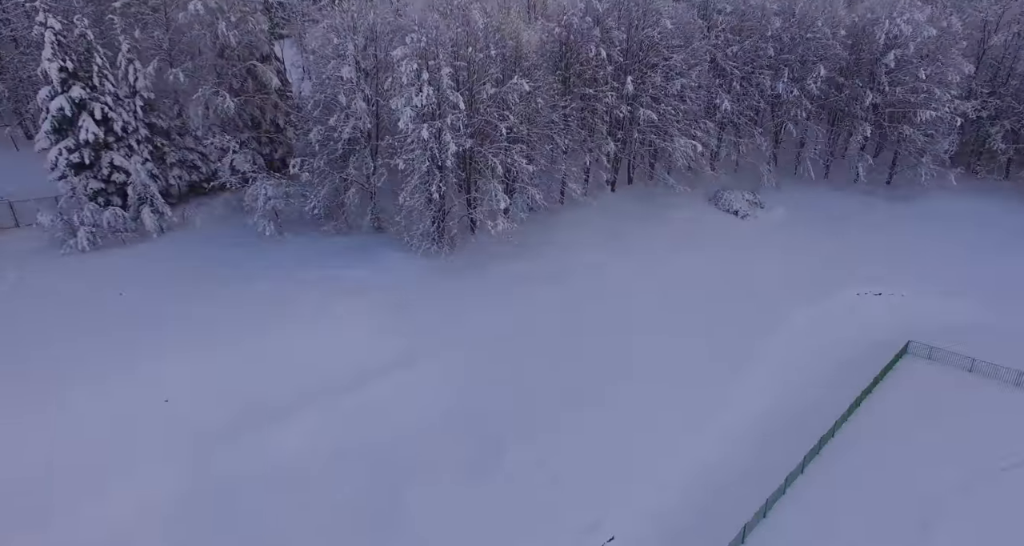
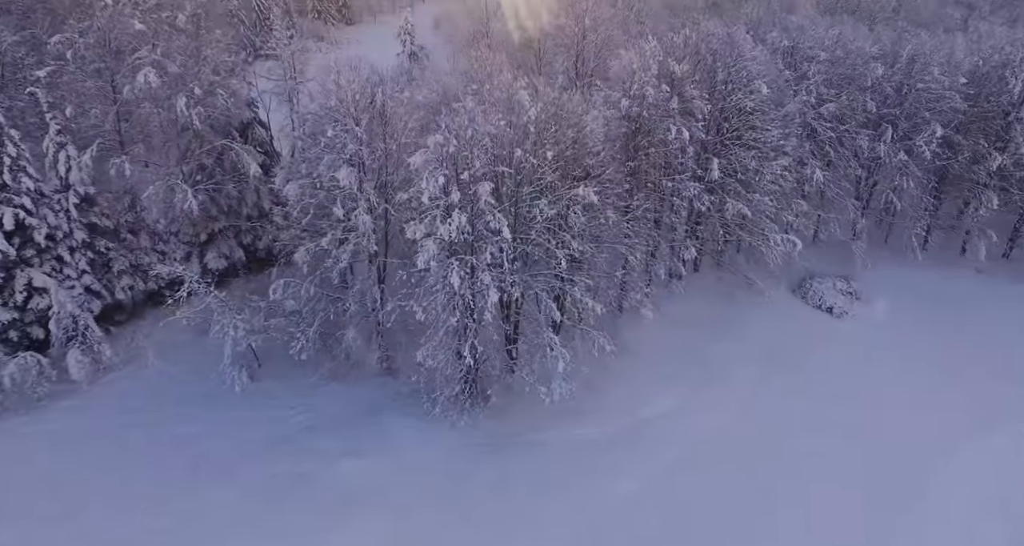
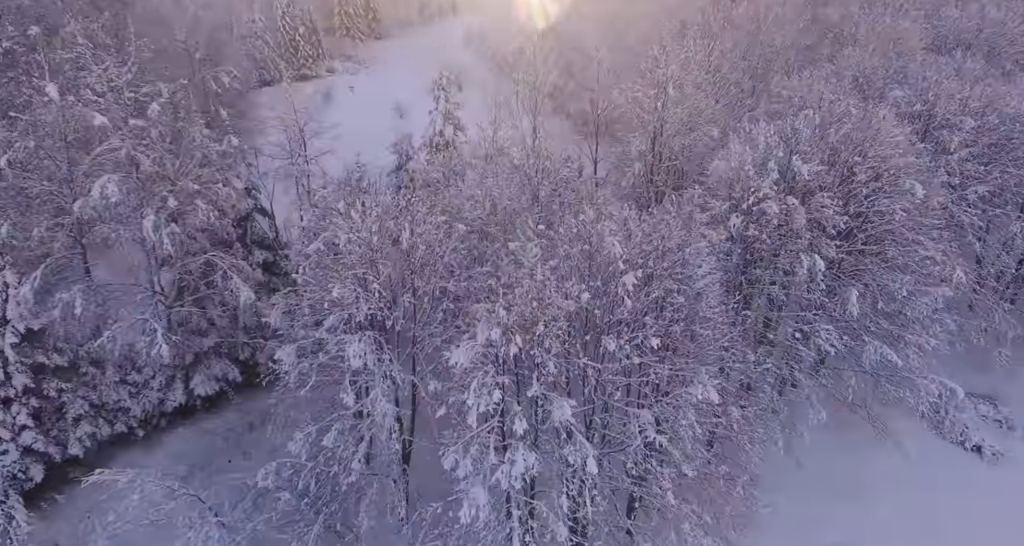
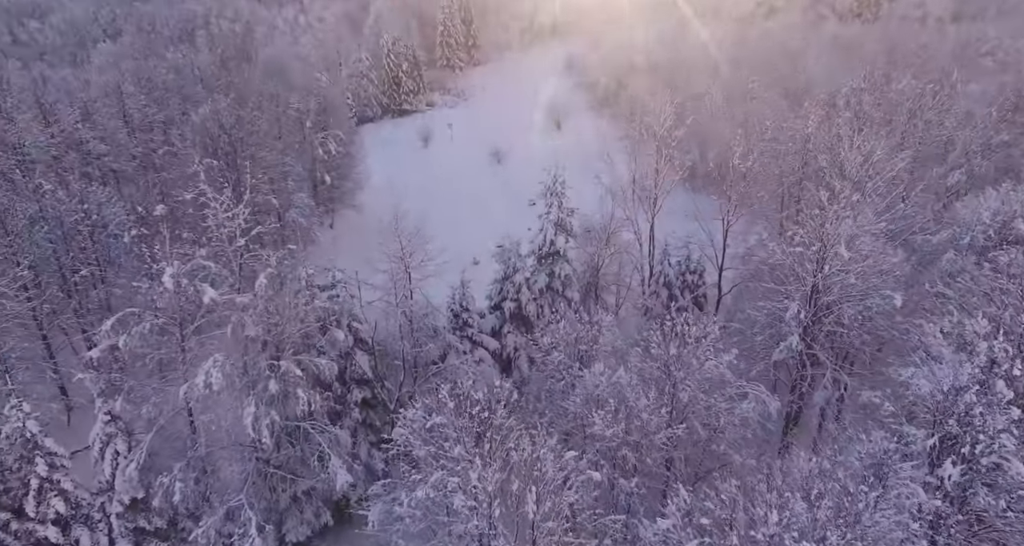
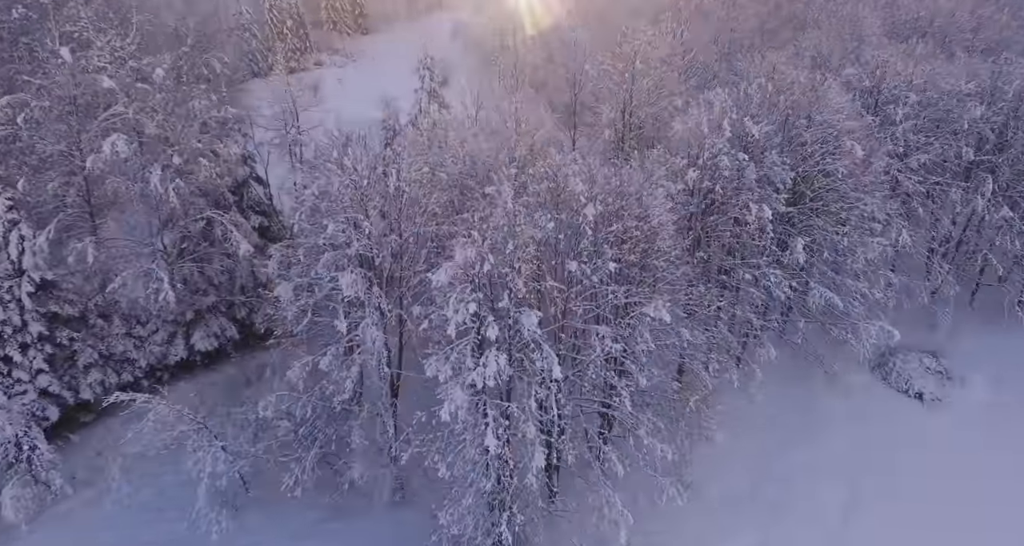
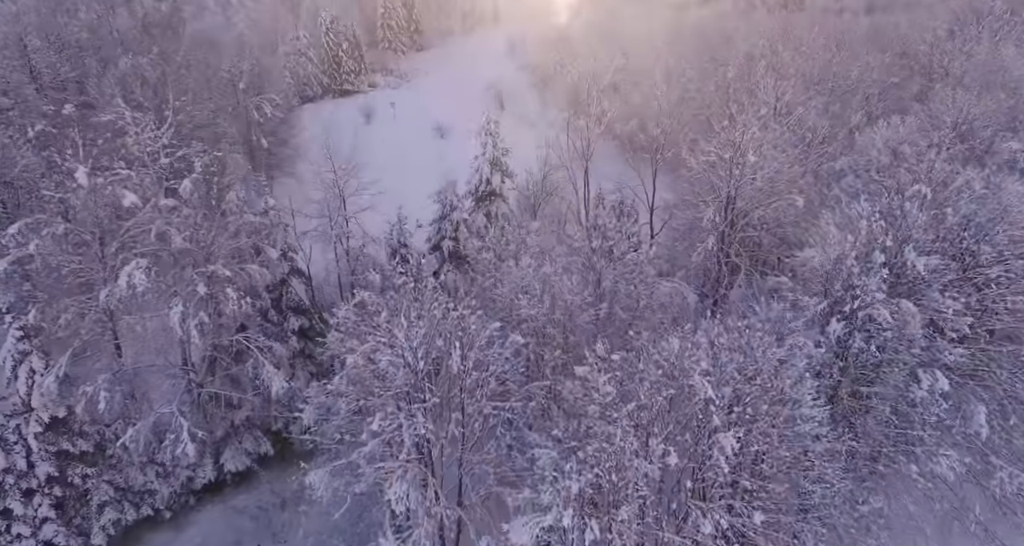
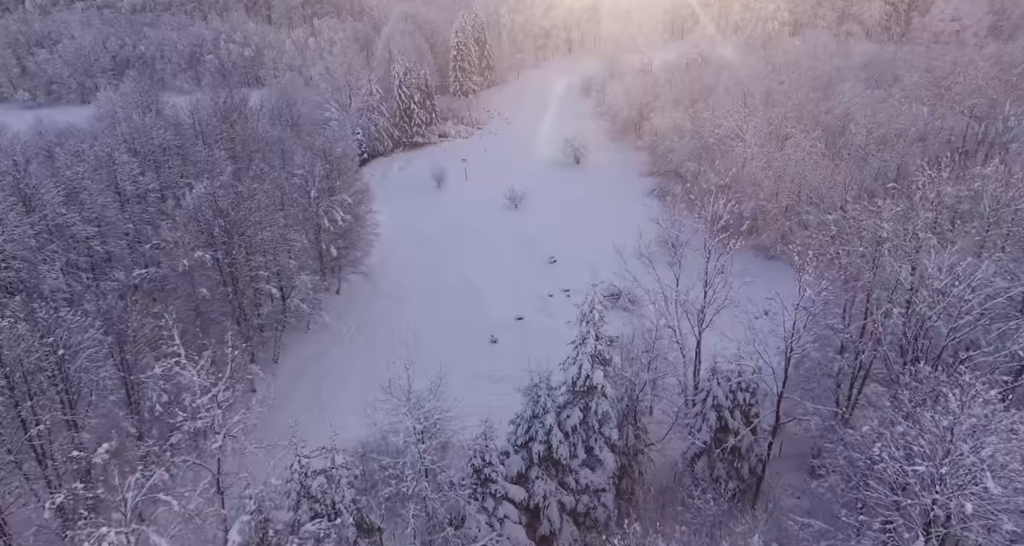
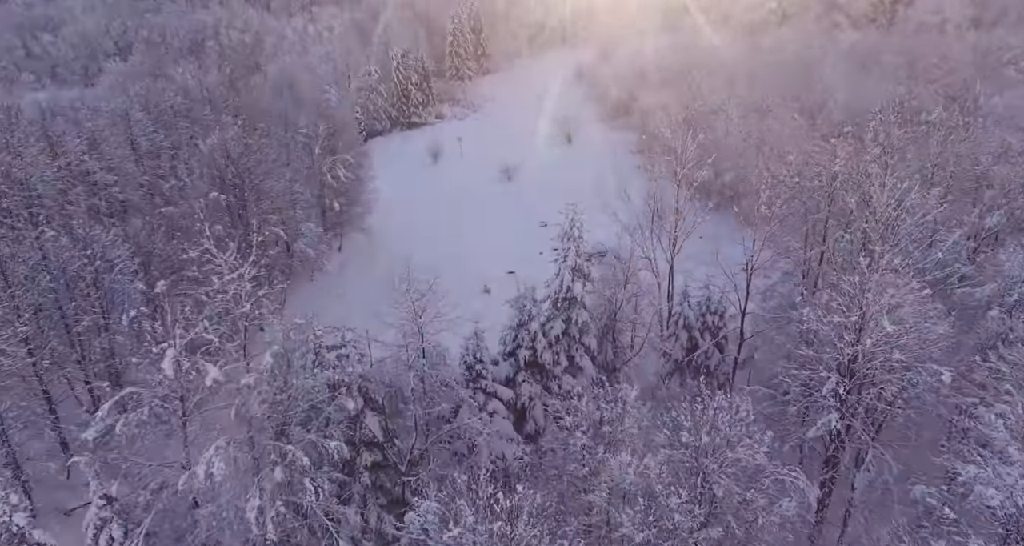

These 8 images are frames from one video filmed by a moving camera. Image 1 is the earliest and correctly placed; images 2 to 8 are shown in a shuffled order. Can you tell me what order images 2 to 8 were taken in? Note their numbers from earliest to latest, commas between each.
2, 5, 3, 6, 4, 8, 7
